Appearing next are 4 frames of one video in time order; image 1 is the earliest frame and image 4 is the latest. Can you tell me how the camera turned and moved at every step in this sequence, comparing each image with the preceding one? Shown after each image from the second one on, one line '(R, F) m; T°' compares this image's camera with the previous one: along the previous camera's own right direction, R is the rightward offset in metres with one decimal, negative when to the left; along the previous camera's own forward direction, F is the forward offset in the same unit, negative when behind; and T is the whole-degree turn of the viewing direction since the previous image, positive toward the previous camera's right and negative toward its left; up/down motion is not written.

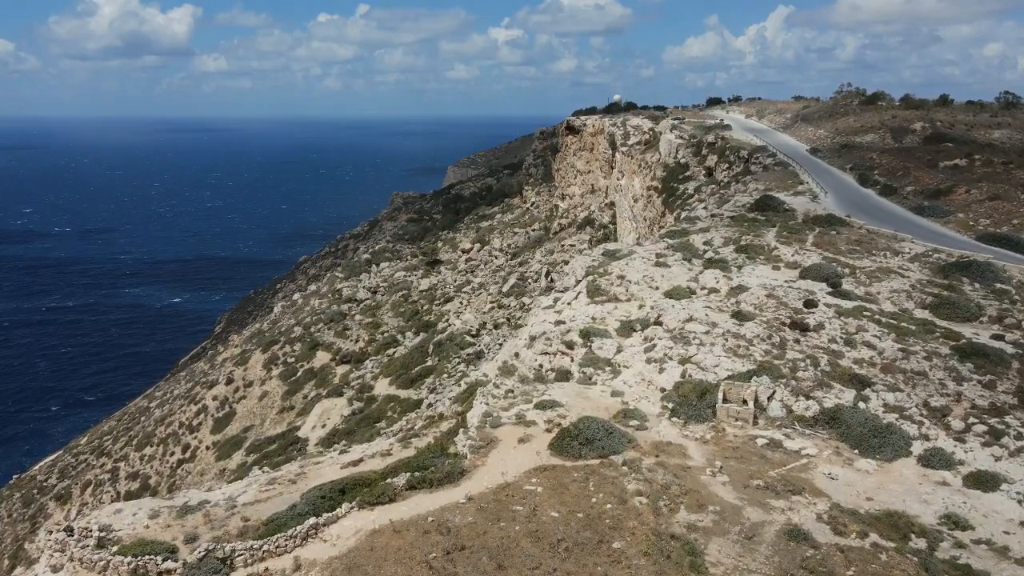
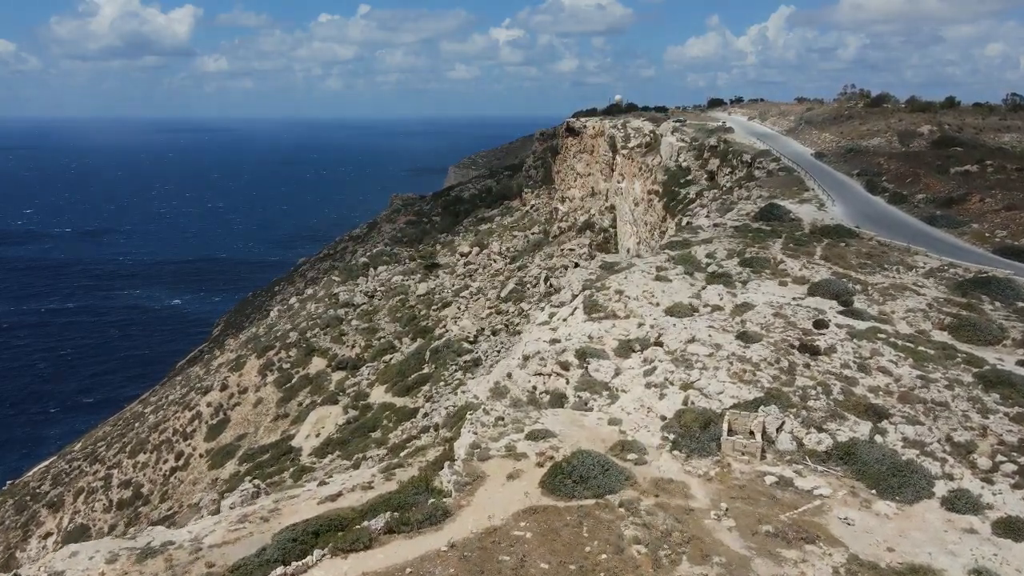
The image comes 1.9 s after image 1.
(+0.2, +0.8) m; 0°
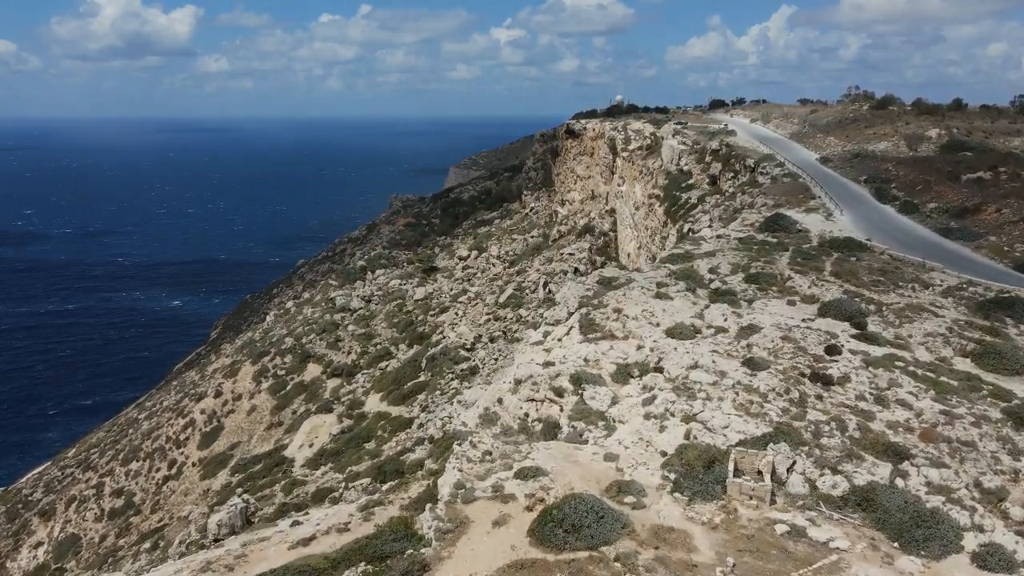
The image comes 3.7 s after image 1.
(+0.2, +0.9) m; 0°
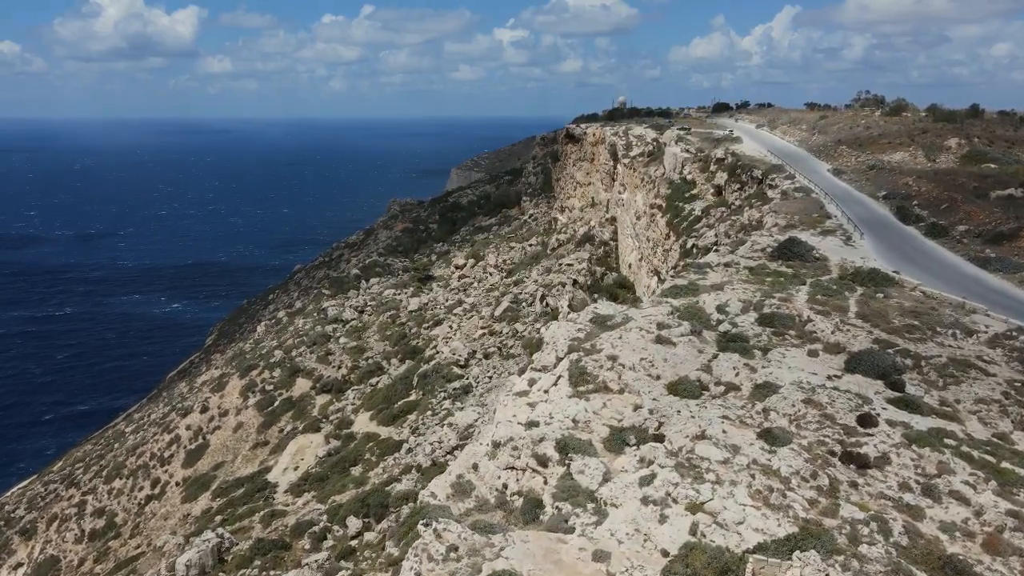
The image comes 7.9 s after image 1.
(+0.5, +1.9) m; 0°
